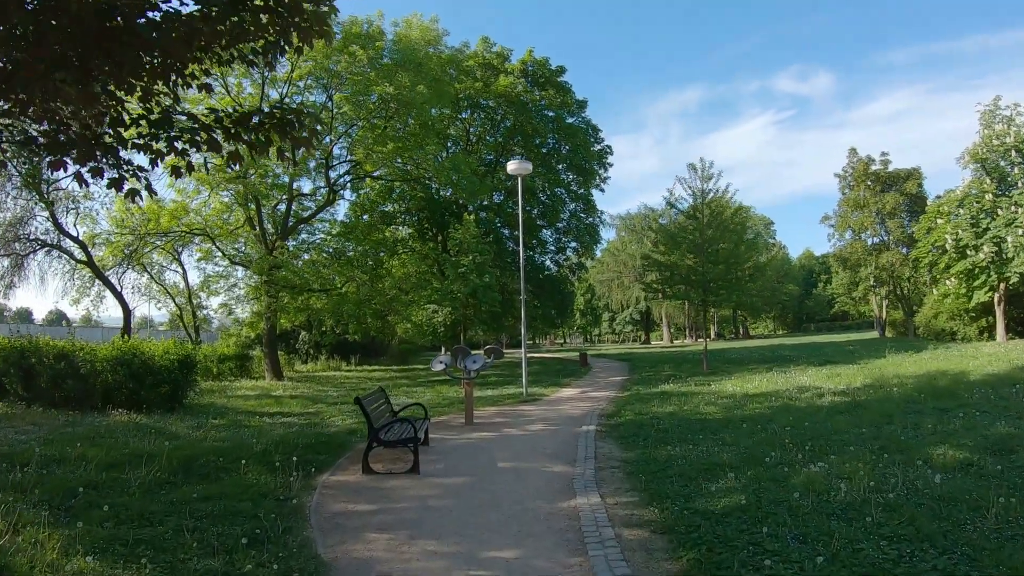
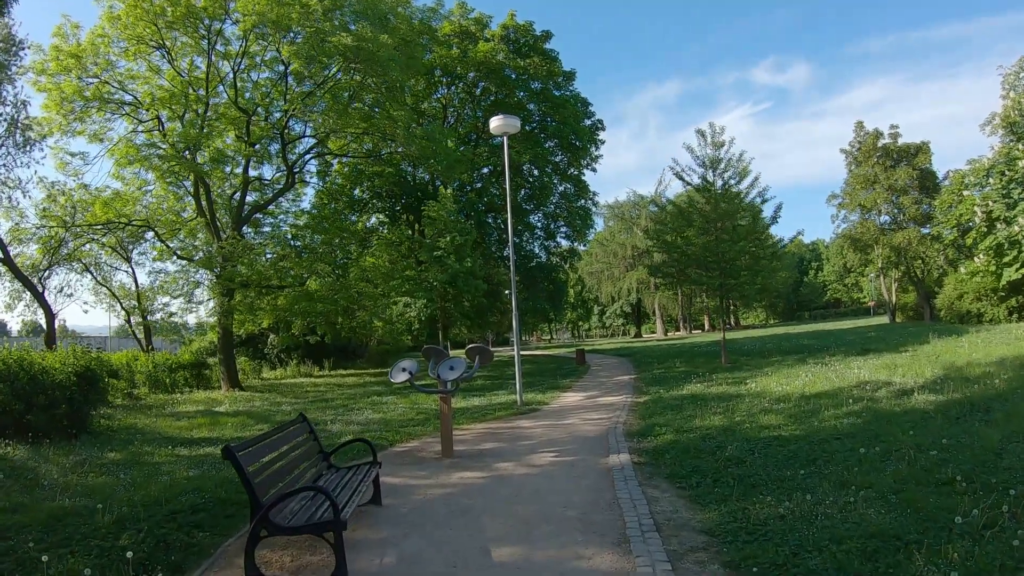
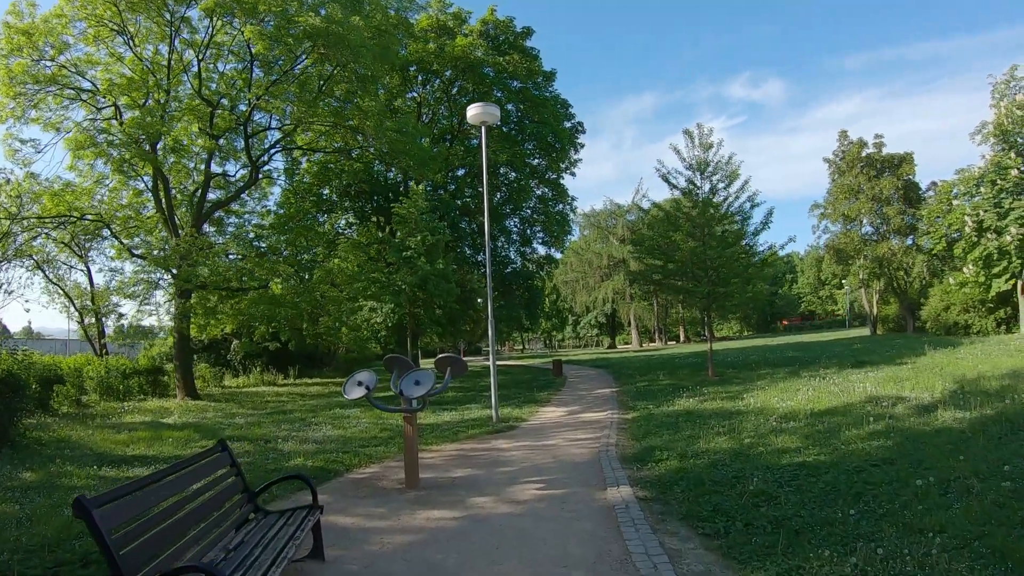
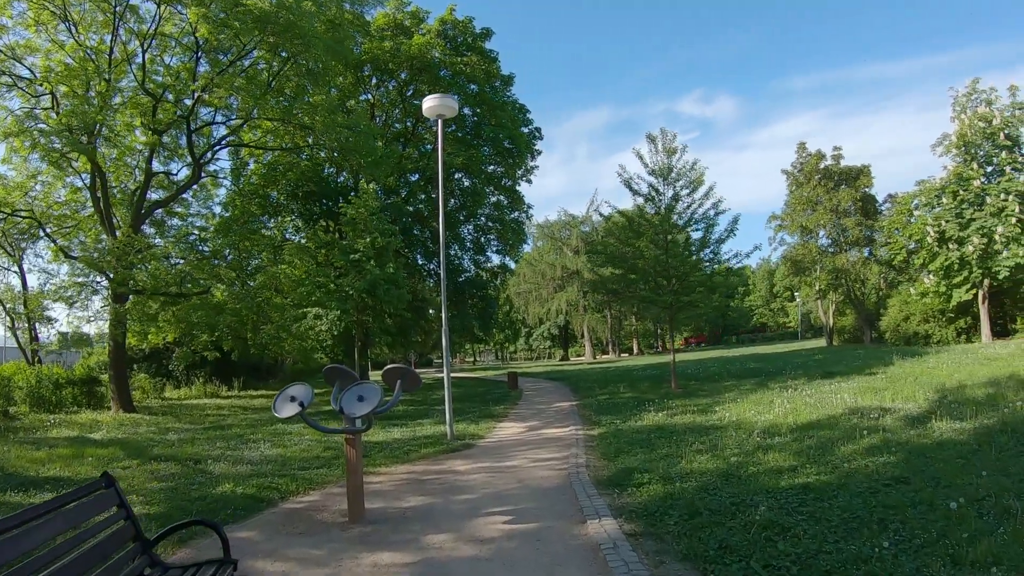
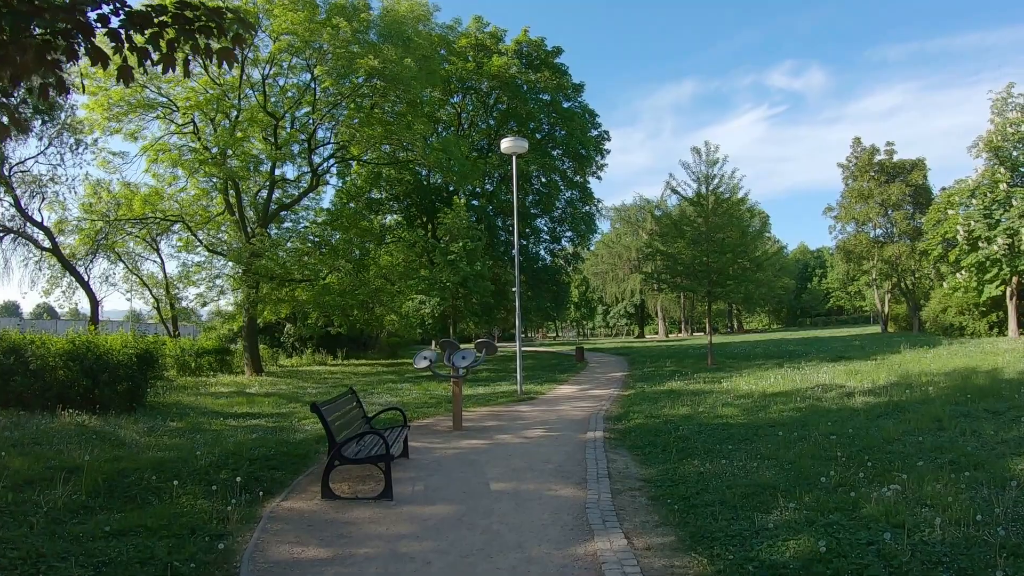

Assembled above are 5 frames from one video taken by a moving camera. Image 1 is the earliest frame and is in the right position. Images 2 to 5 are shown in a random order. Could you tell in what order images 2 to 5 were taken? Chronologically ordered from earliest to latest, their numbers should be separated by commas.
5, 2, 3, 4
